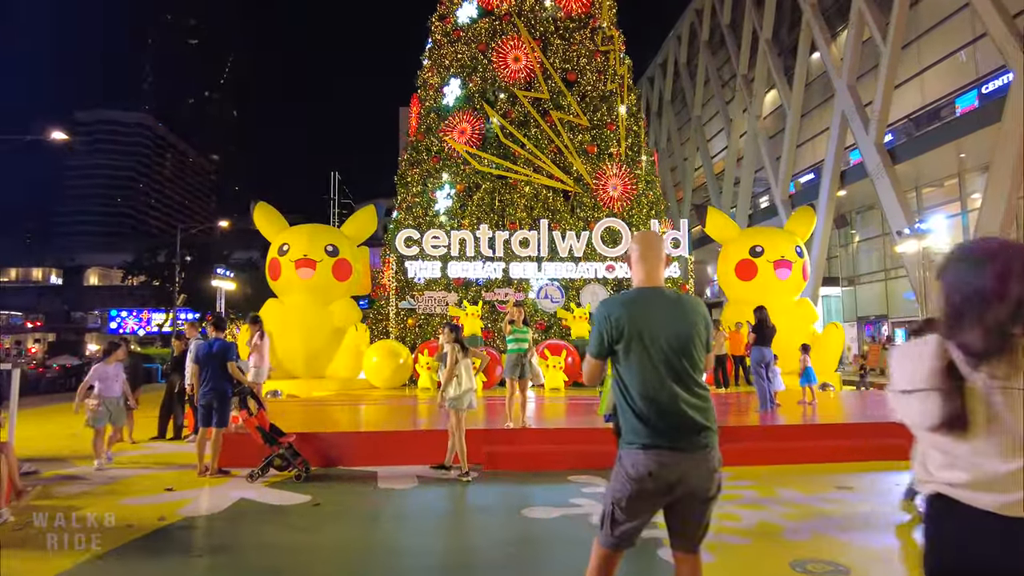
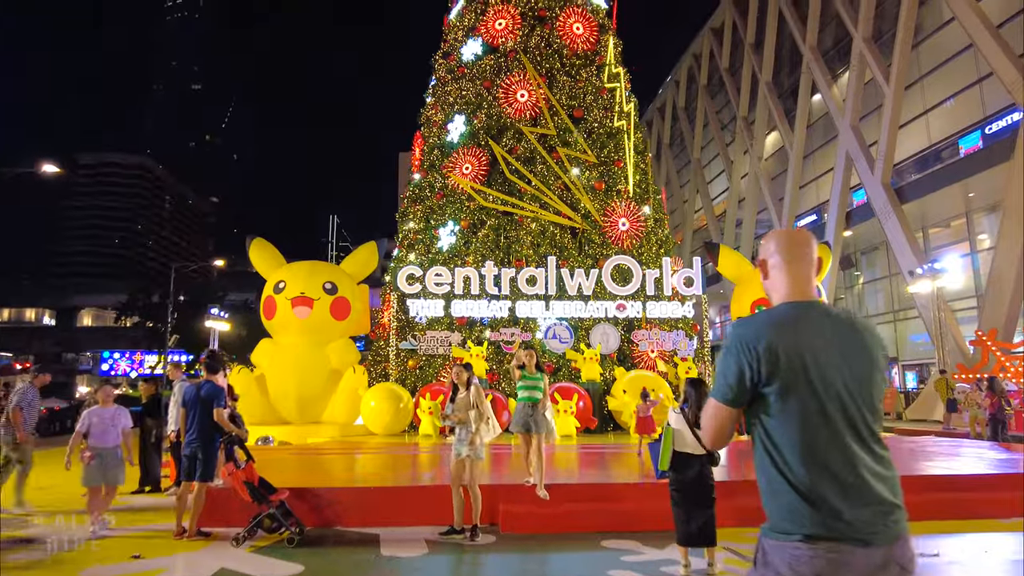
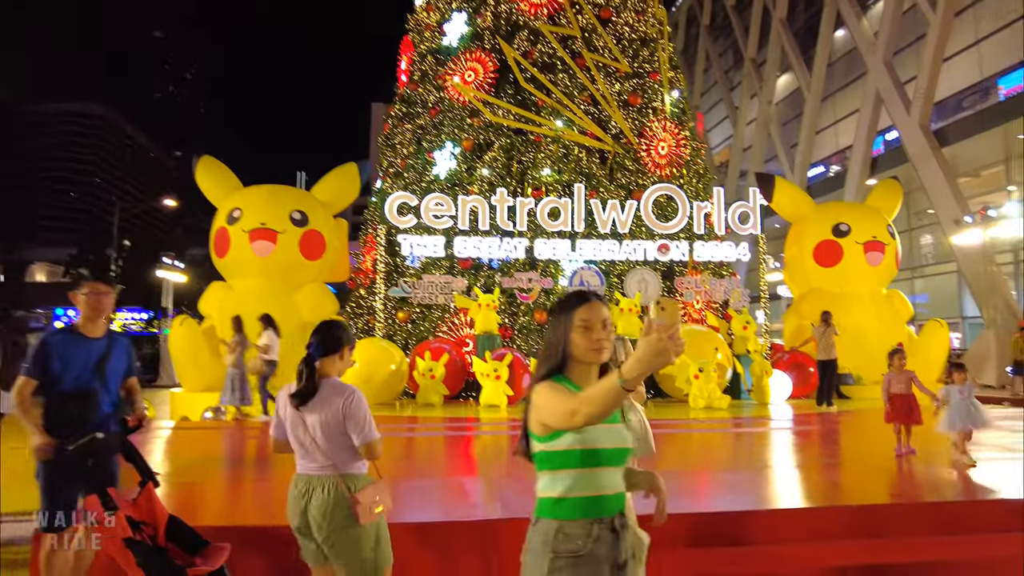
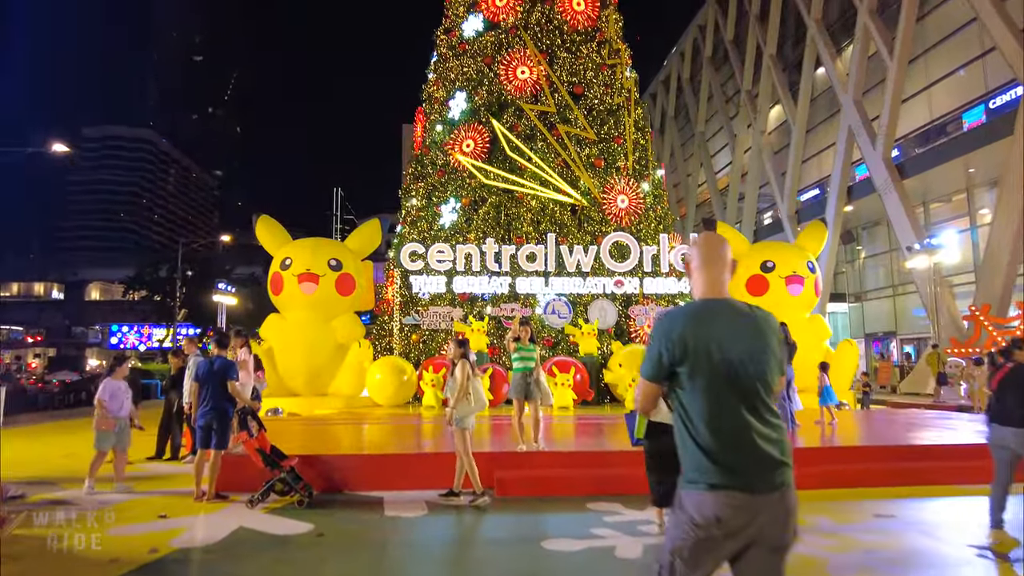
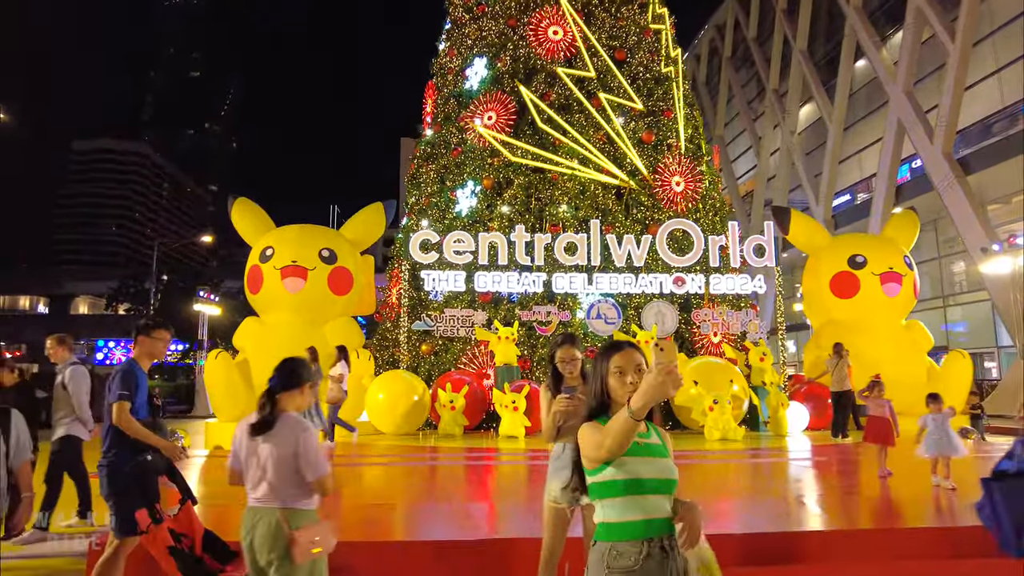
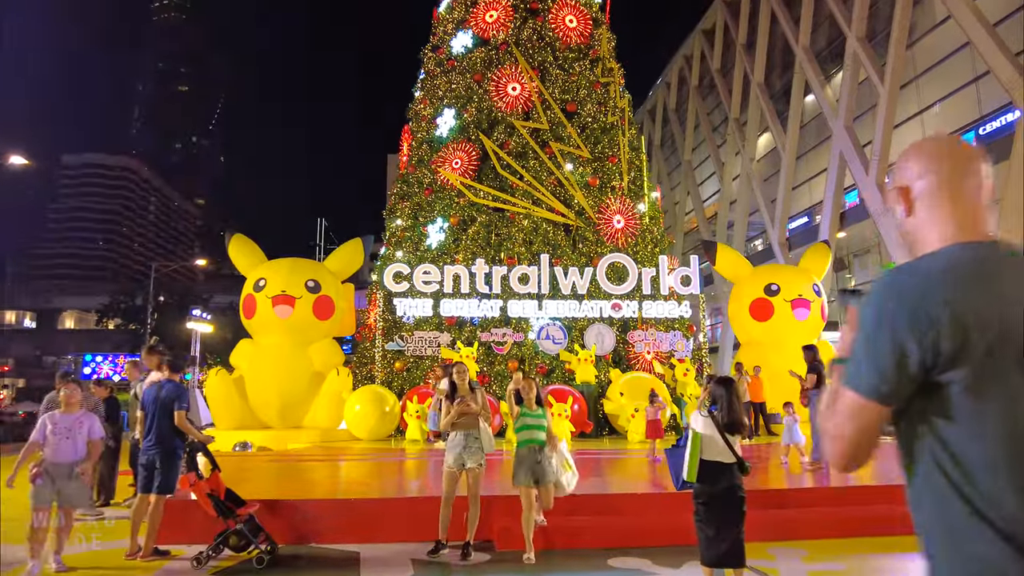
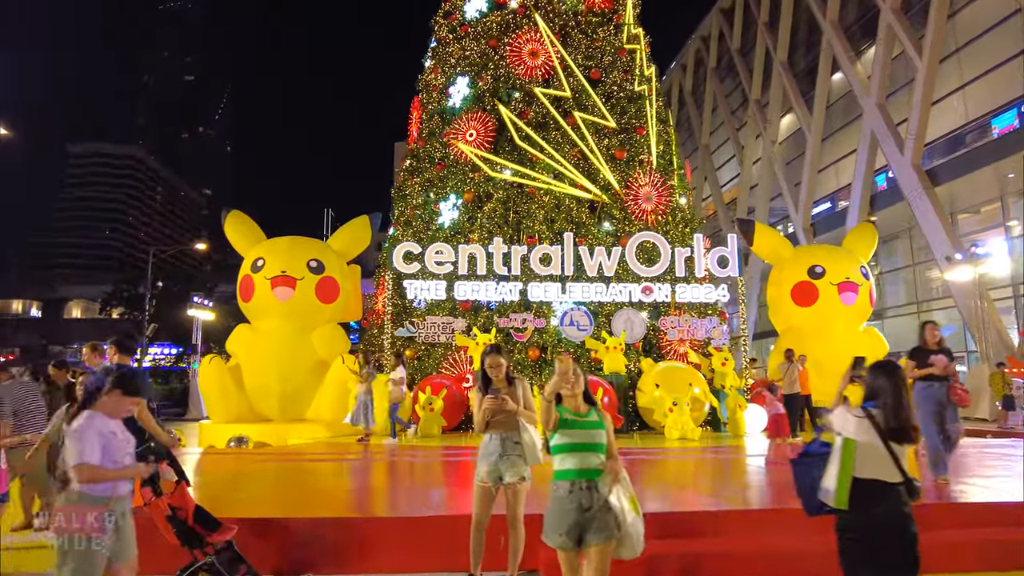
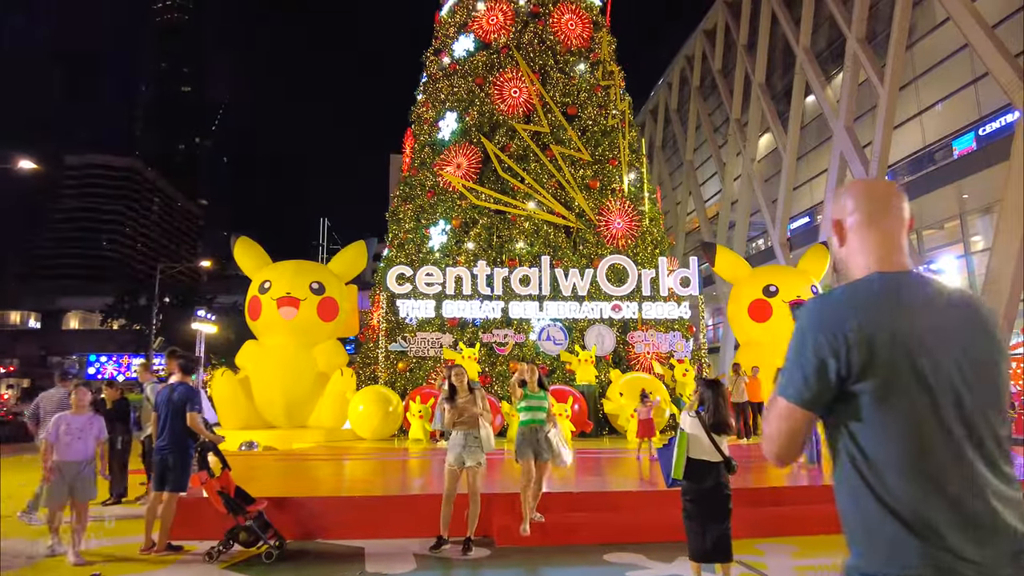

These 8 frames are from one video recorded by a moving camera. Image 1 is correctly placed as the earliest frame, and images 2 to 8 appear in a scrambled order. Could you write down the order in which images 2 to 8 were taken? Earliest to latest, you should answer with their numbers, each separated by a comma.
4, 2, 8, 6, 7, 5, 3
